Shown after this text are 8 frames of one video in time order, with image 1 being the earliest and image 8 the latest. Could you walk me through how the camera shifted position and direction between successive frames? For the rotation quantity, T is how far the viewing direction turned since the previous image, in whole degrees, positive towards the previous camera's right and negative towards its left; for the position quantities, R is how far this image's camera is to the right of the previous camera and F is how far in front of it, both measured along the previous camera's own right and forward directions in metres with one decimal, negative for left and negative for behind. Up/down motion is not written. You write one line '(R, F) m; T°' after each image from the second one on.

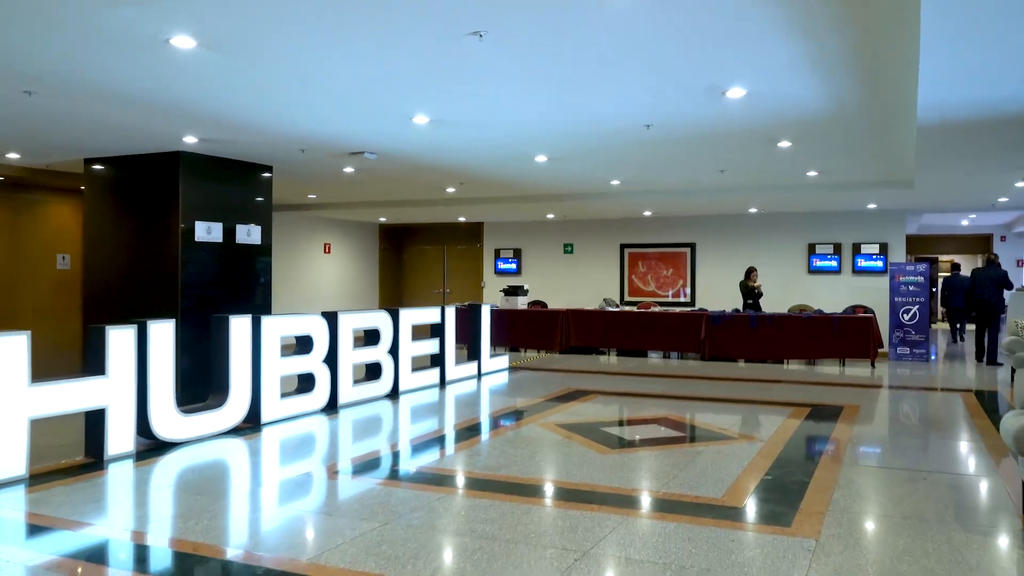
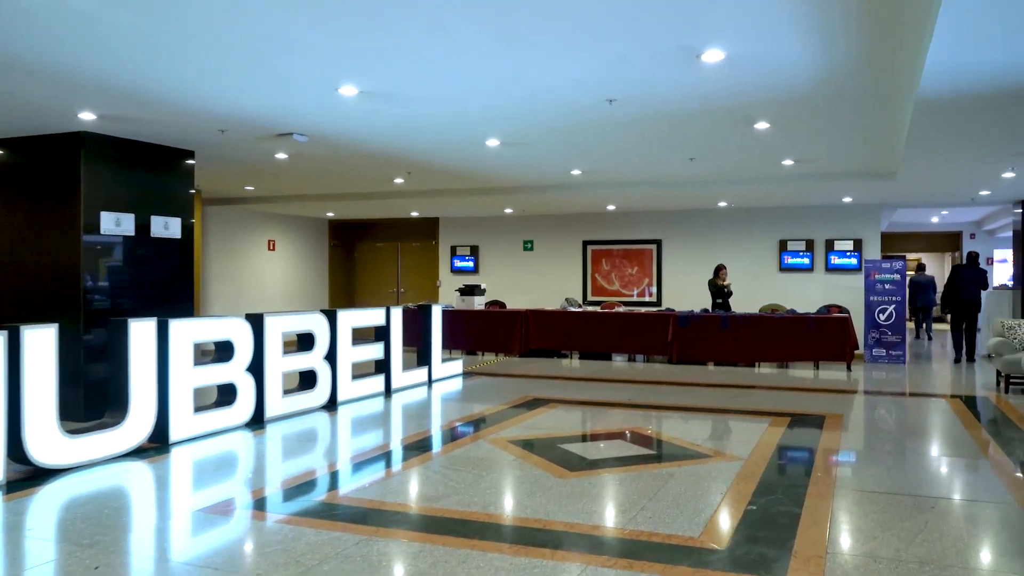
(+0.1, +0.7) m; +2°
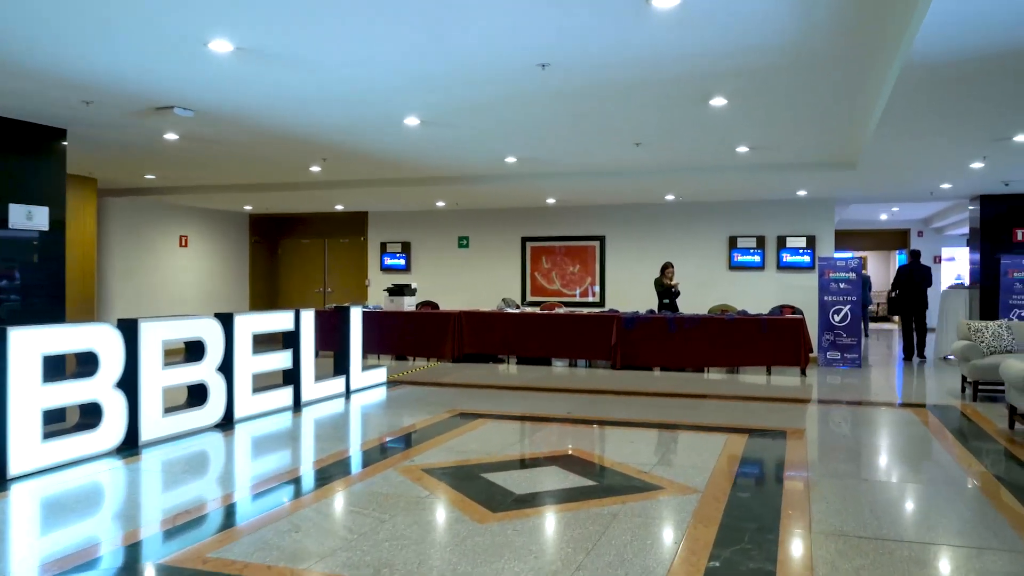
(+0.1, +0.8) m; +4°
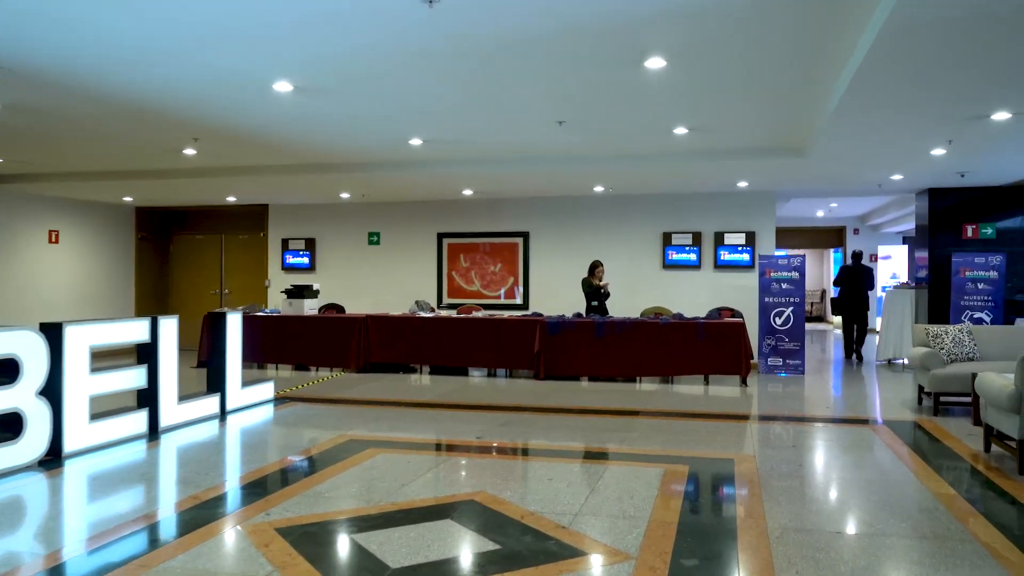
(+0.2, +0.9) m; +4°
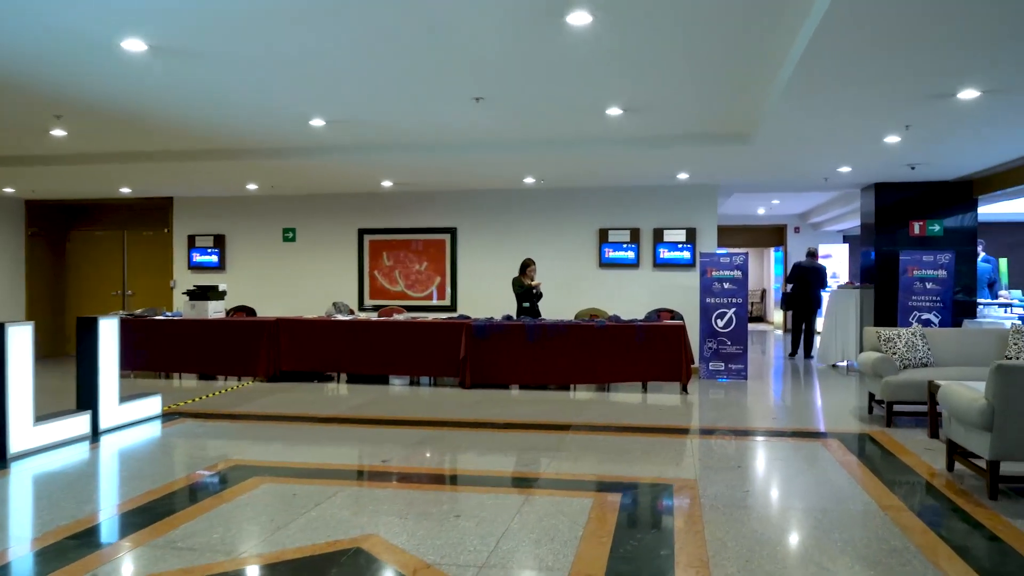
(+0.2, +0.6) m; +4°
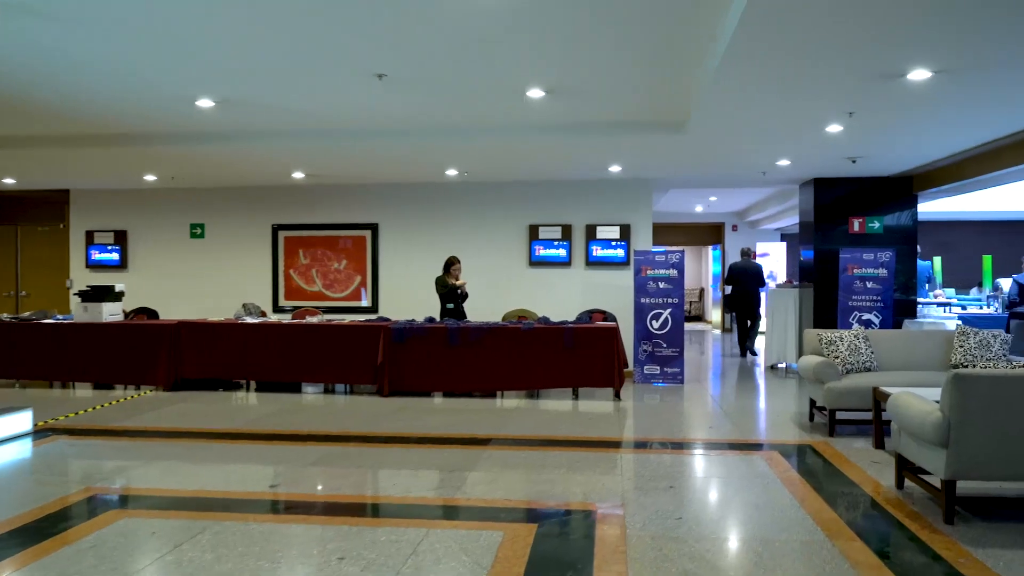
(+0.2, +0.5) m; +4°
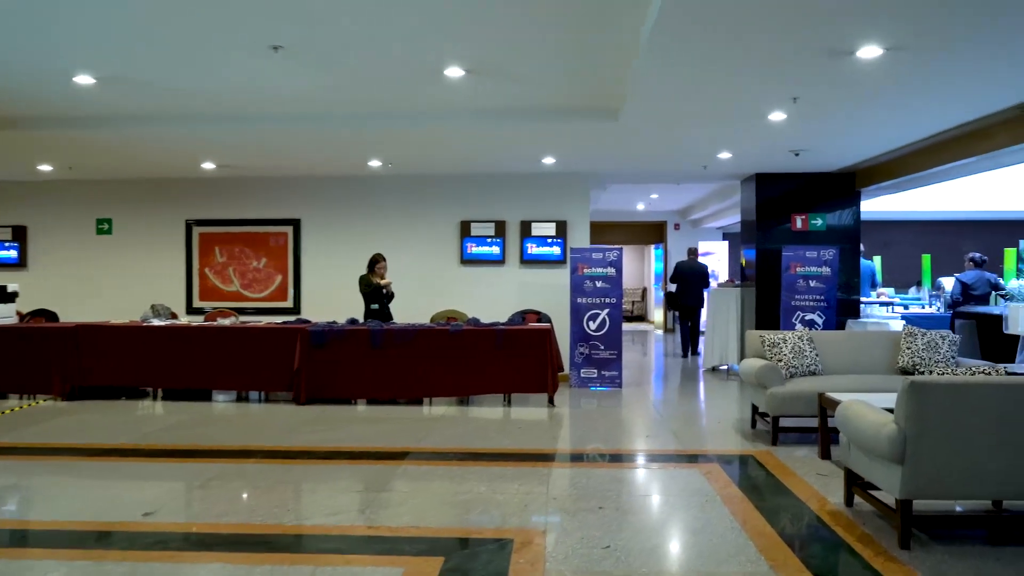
(+0.1, +0.4) m; +4°
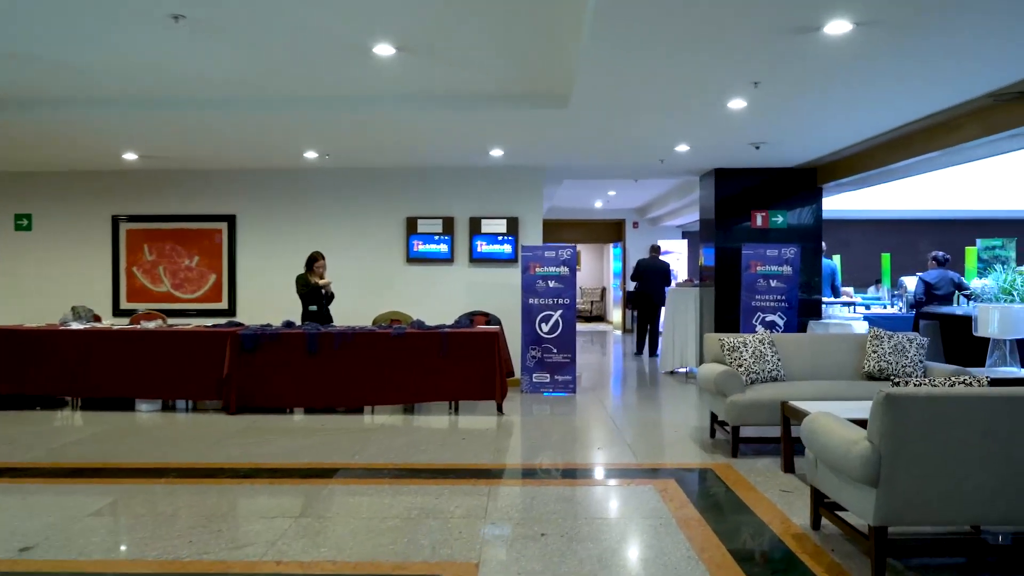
(+0.1, +0.4) m; +3°
